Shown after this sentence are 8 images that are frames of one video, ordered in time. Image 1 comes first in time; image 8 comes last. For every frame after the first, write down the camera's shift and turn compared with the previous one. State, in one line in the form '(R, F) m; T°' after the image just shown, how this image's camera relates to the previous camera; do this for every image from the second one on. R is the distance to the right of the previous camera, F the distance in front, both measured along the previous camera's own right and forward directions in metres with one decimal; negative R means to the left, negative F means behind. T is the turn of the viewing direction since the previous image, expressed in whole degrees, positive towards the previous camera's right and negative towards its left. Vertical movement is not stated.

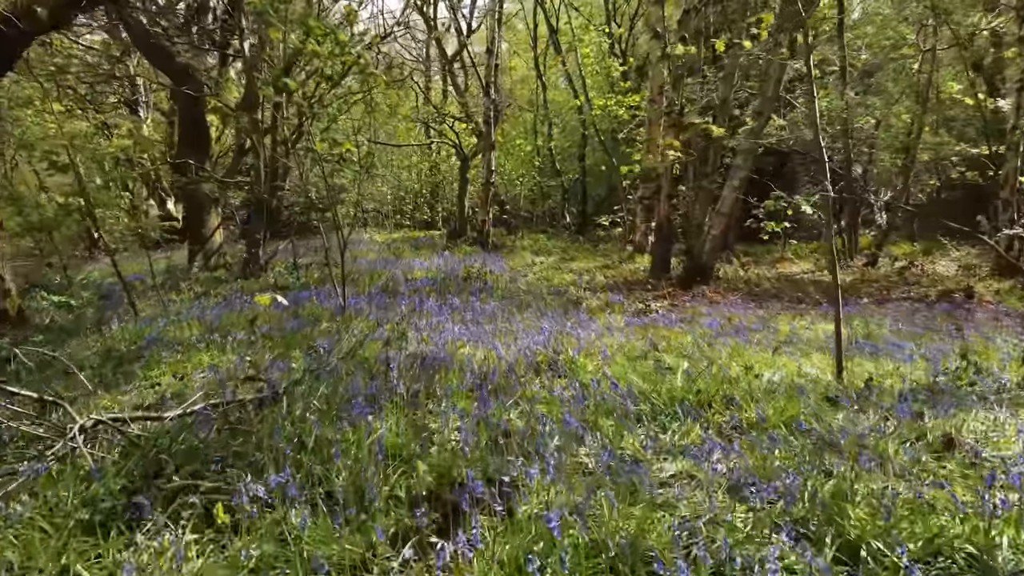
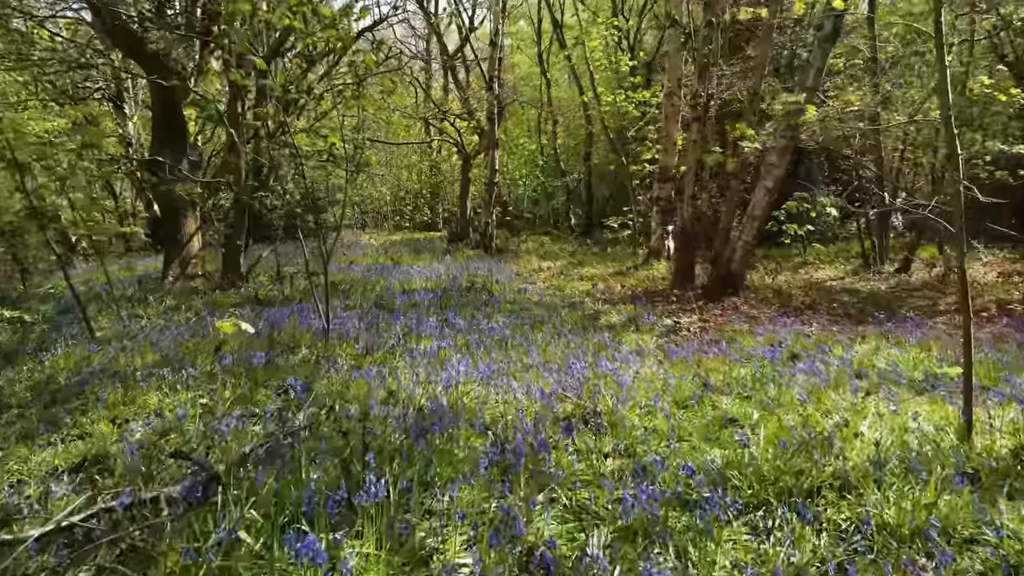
(-0.1, +0.9) m; 0°
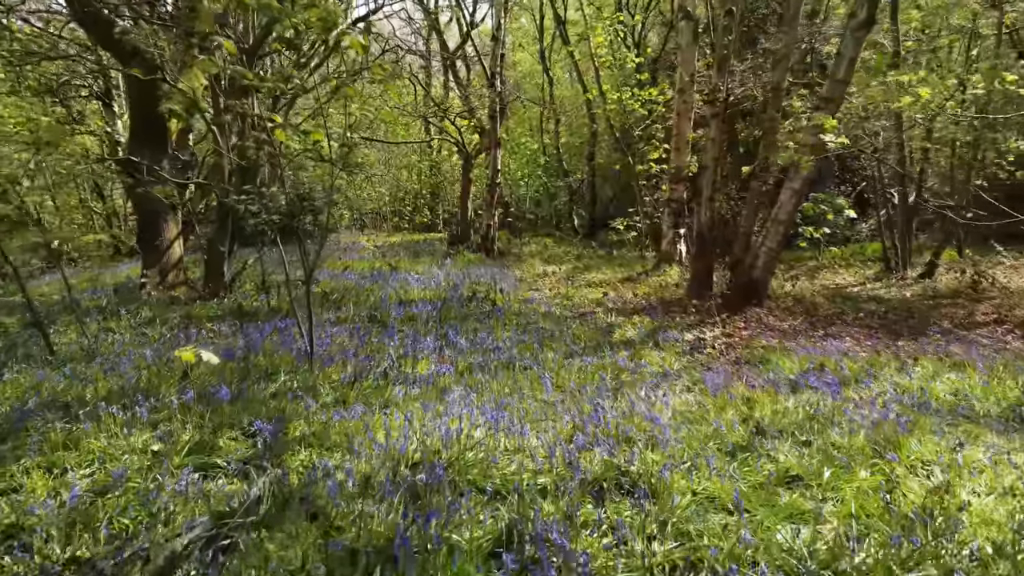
(0.0, +0.6) m; 0°
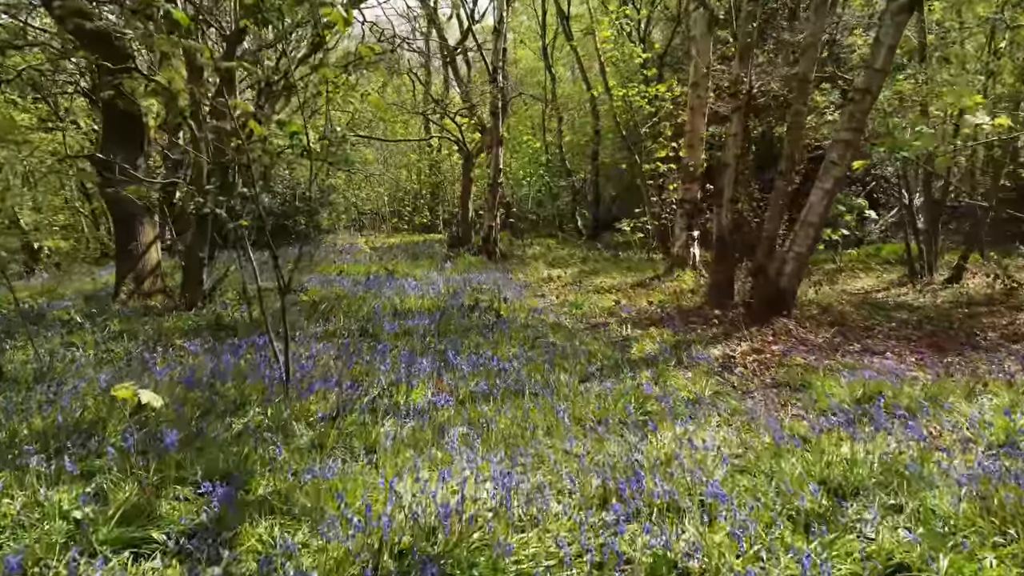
(0.0, +0.6) m; 0°
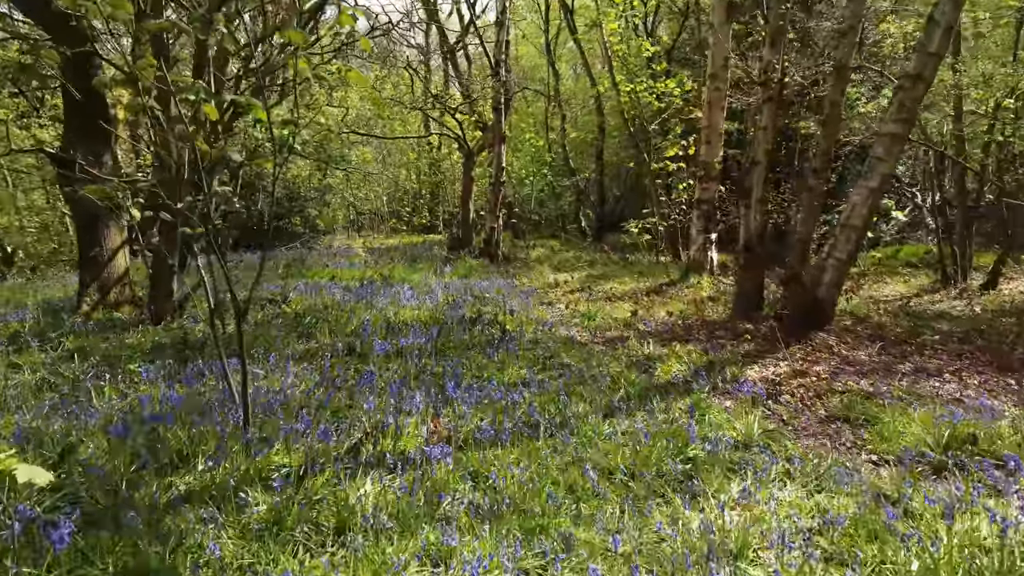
(0.0, +0.8) m; 0°
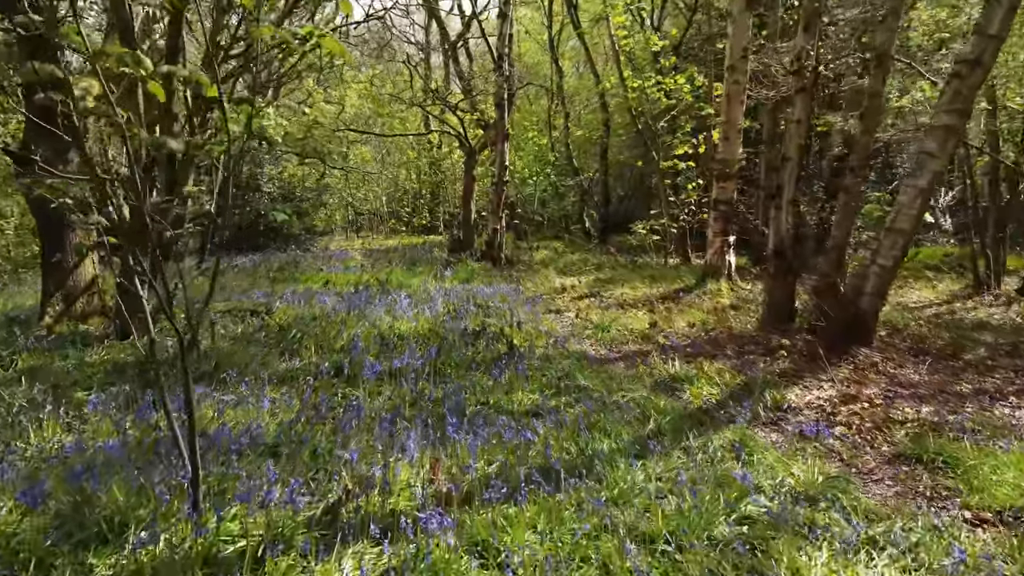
(0.0, +0.6) m; 0°
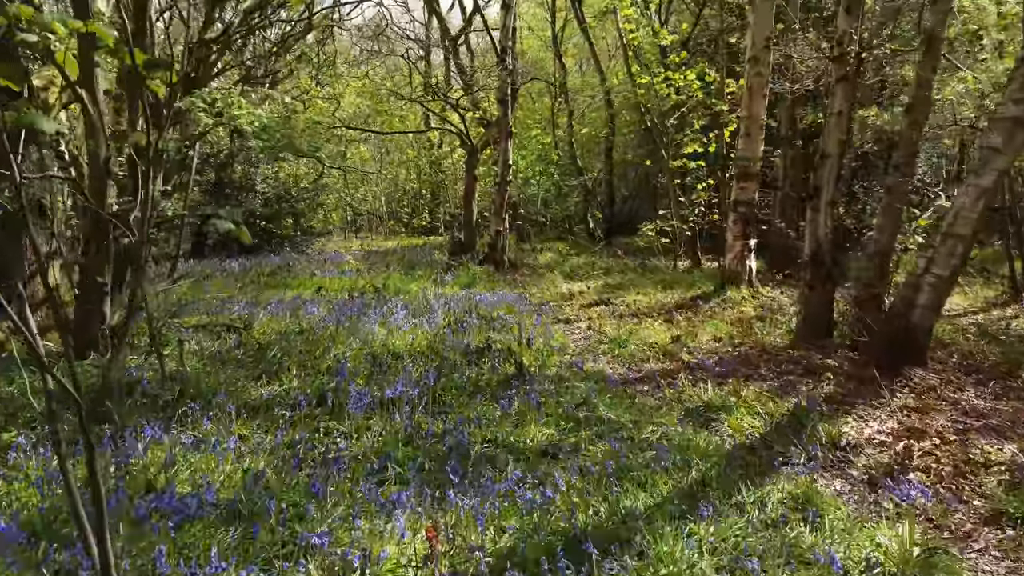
(0.0, +0.6) m; 0°
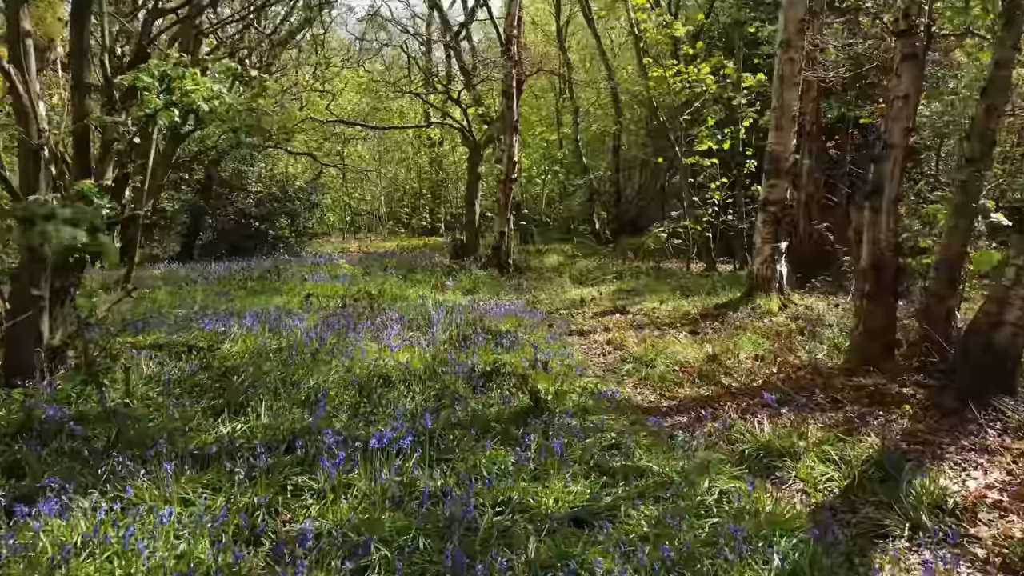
(-0.1, +0.8) m; 0°
